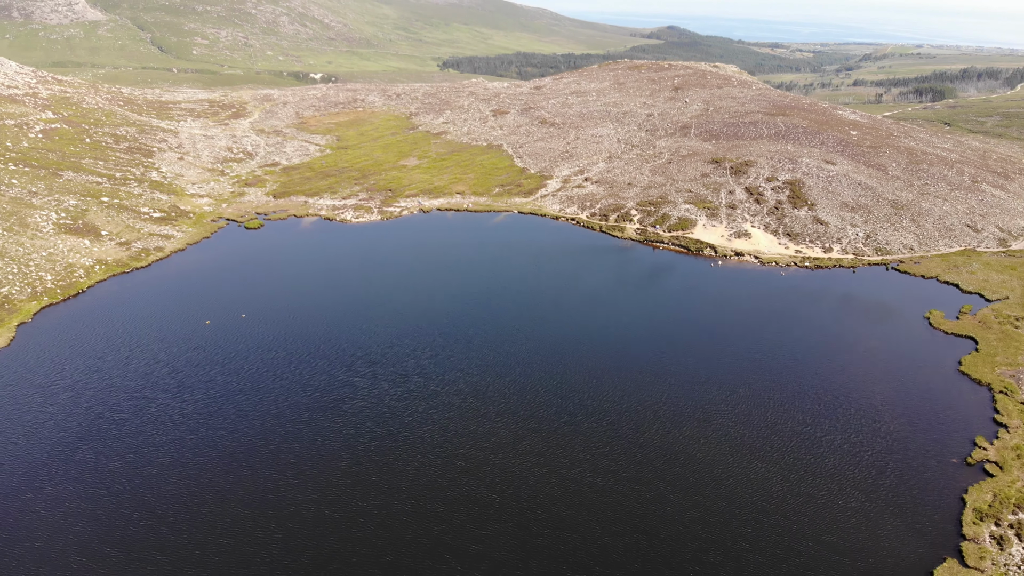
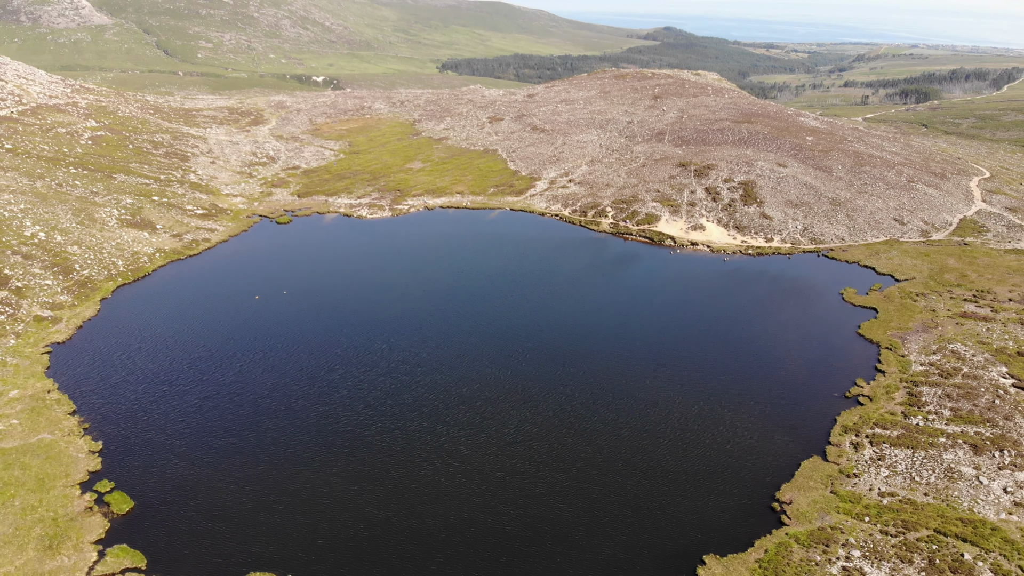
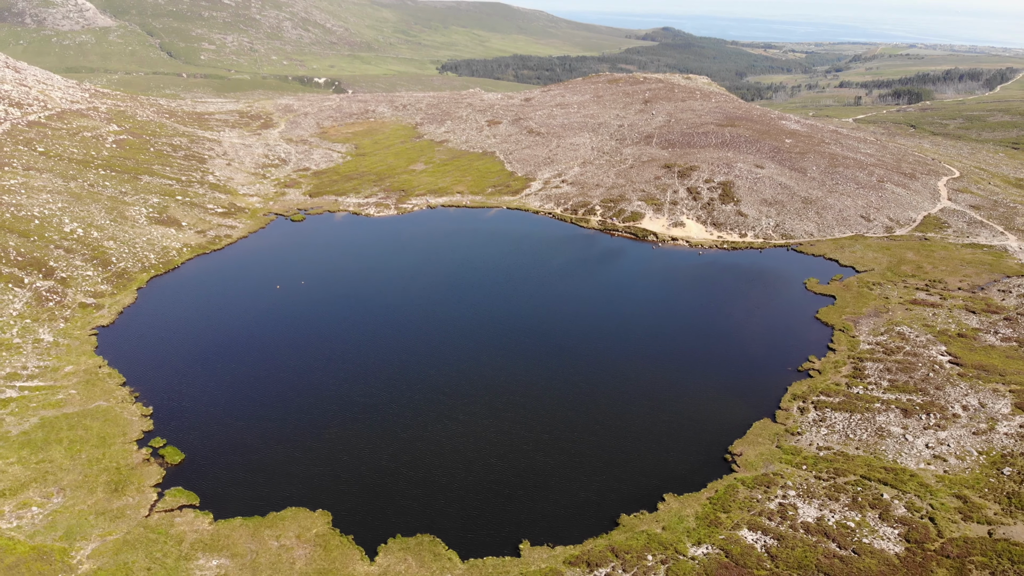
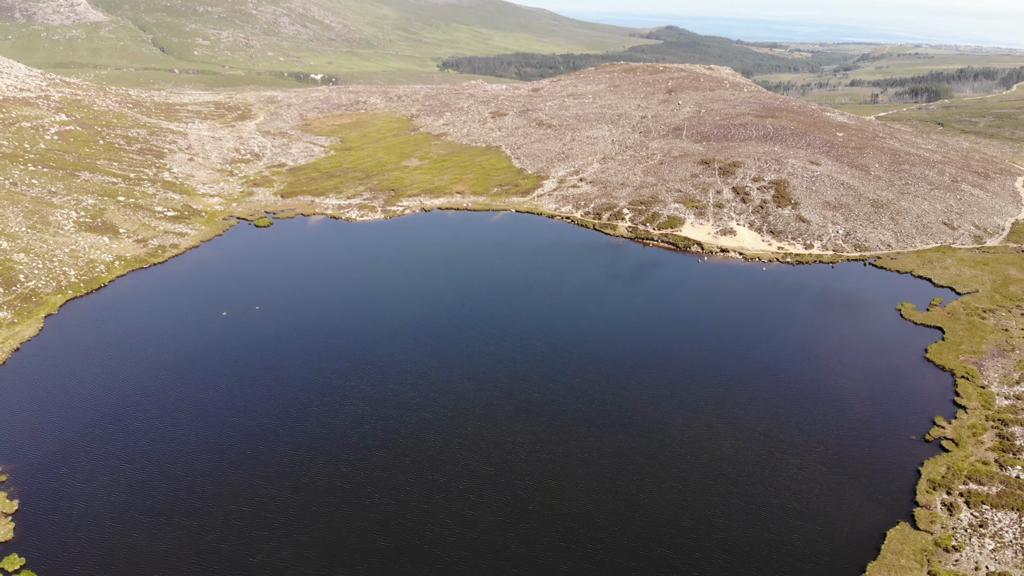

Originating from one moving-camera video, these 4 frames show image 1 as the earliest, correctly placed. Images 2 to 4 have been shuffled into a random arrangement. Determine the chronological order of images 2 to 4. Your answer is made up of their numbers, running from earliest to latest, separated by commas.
4, 2, 3
